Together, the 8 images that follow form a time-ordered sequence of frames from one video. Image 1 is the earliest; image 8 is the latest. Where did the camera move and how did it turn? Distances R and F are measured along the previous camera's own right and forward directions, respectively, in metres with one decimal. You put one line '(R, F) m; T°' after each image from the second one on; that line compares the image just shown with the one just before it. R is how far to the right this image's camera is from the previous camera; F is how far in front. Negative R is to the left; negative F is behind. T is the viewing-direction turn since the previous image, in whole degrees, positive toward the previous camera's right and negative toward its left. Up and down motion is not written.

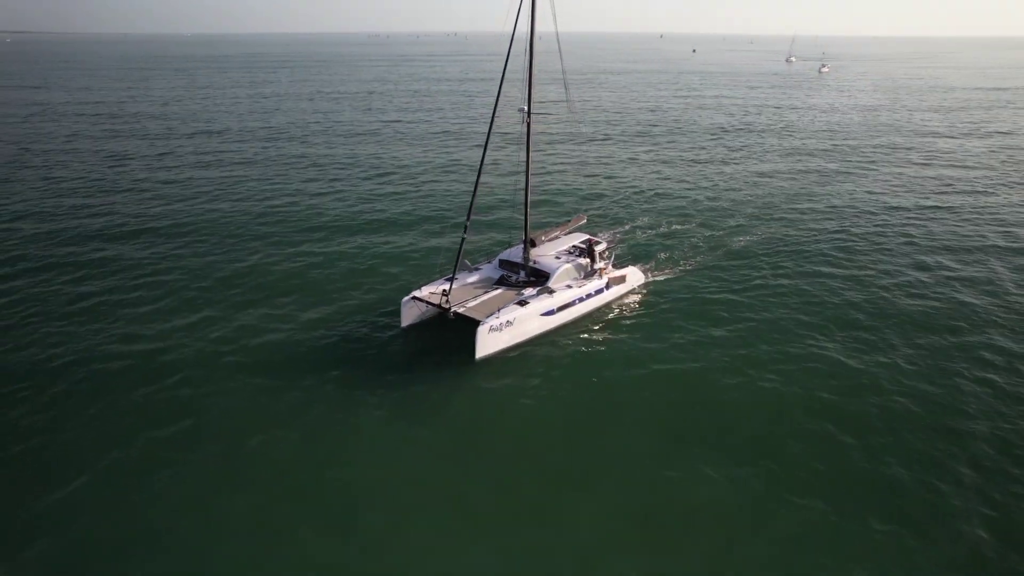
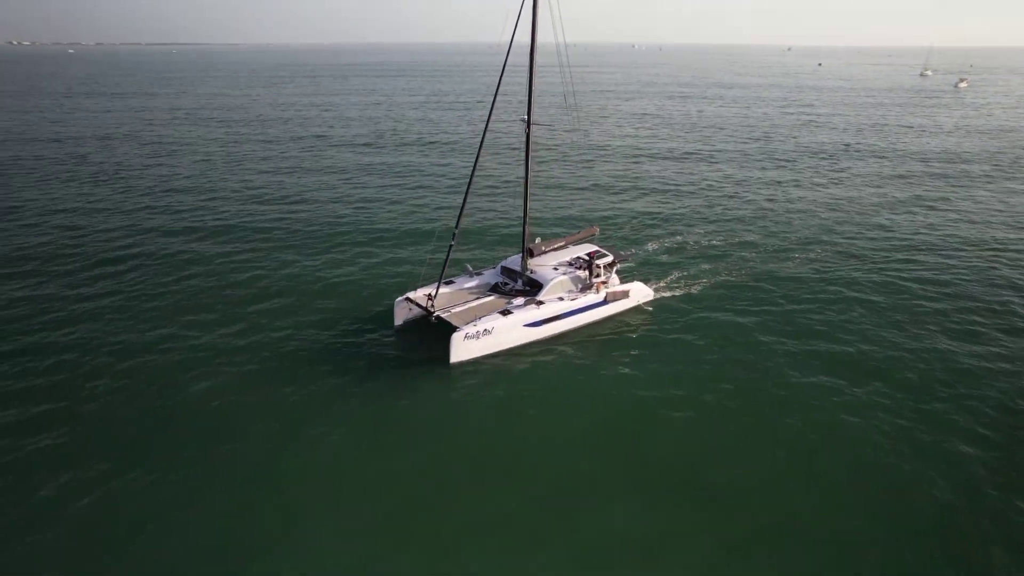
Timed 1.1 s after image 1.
(+2.1, -0.3) m; -10°
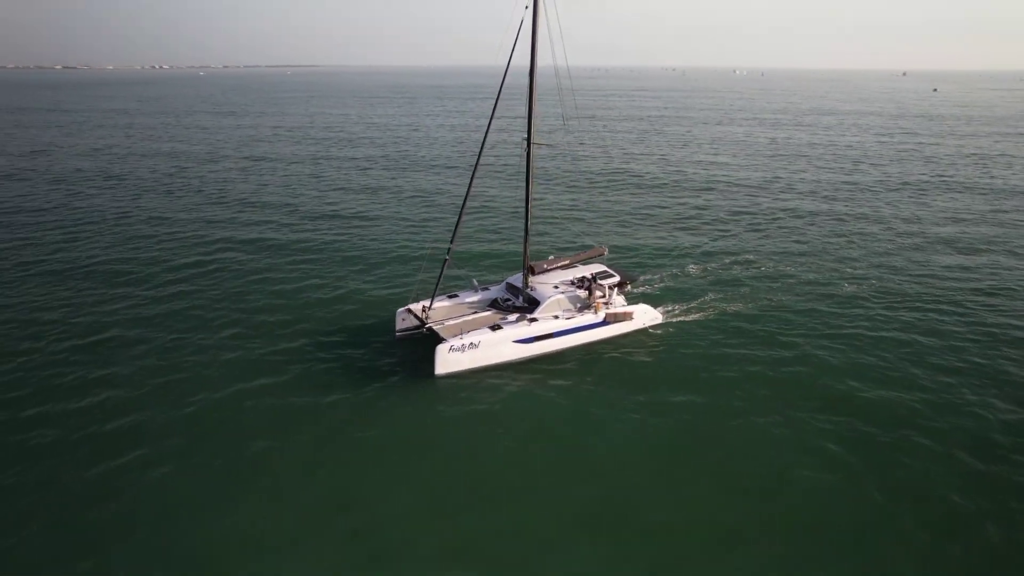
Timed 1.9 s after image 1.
(+1.7, -0.2) m; -8°
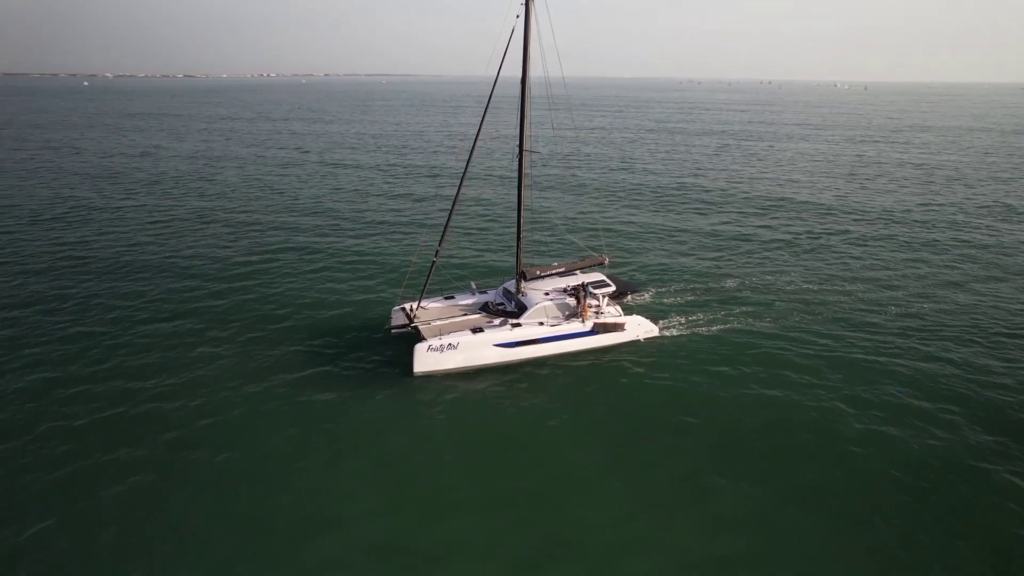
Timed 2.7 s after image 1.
(+1.8, -0.2) m; -8°
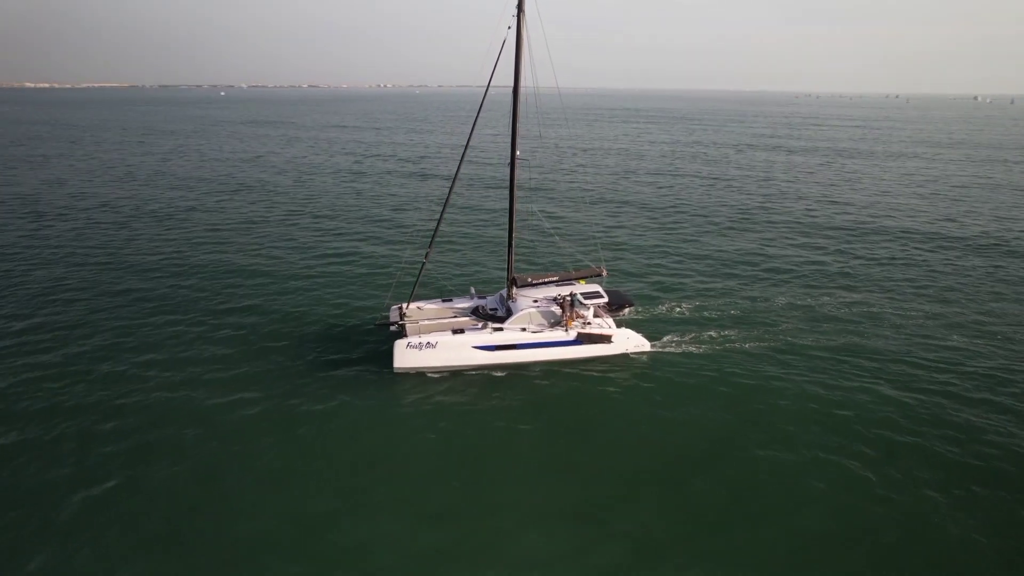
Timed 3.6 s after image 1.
(+2.3, -0.3) m; -9°
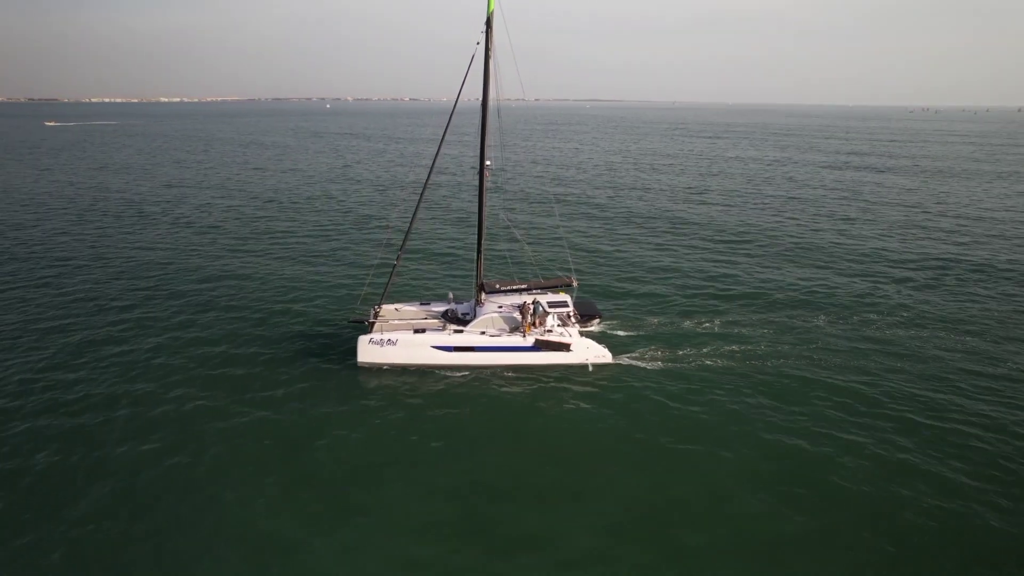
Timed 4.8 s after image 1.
(+2.8, -0.5) m; -9°
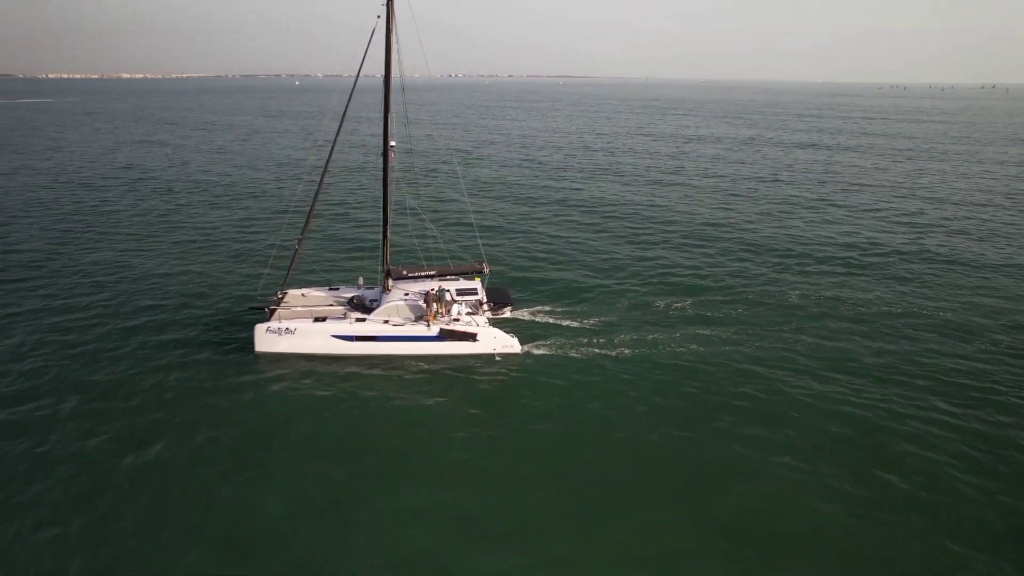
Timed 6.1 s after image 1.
(+1.6, +0.3) m; +1°
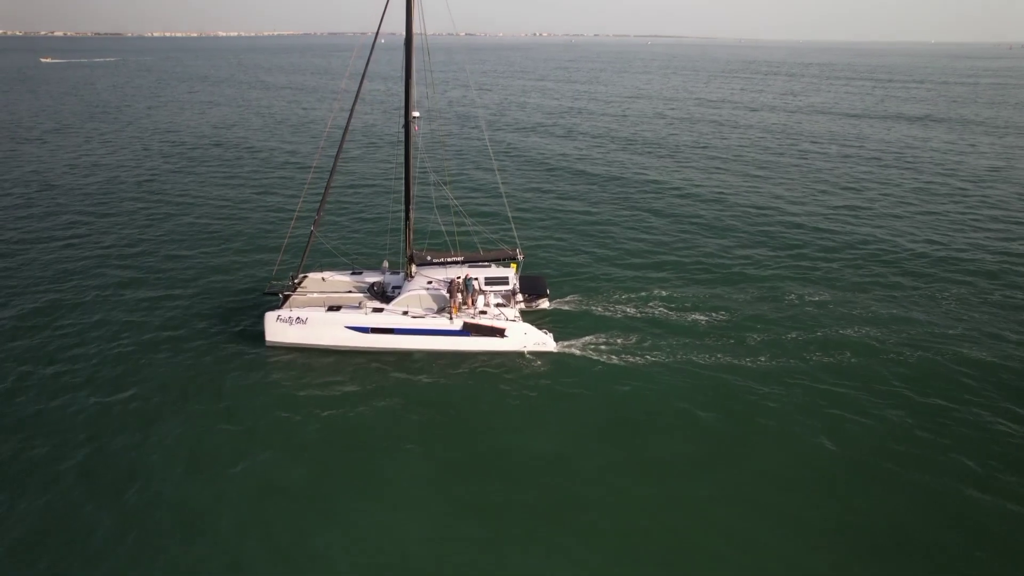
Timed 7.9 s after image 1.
(+0.8, +1.6) m; -7°
